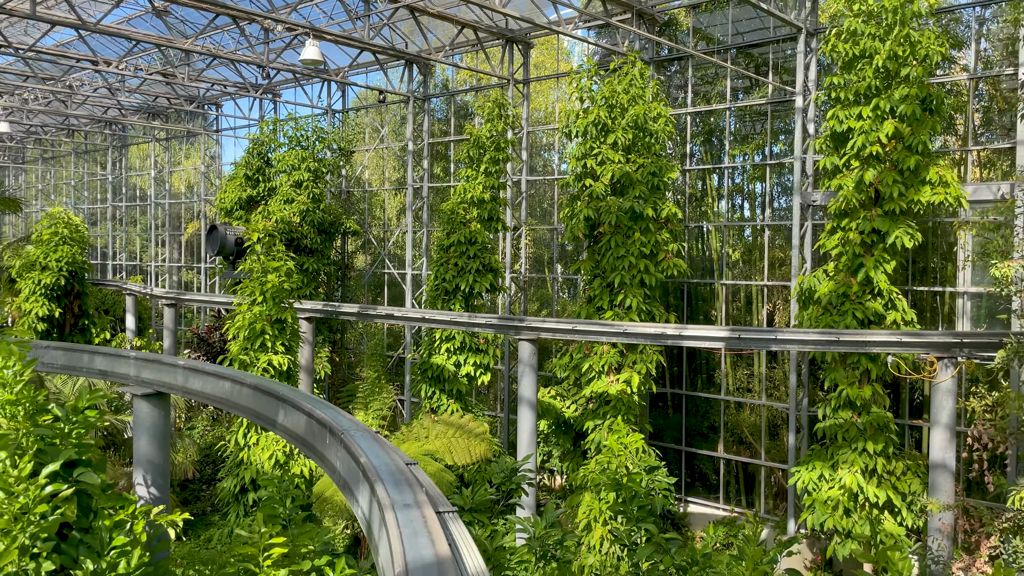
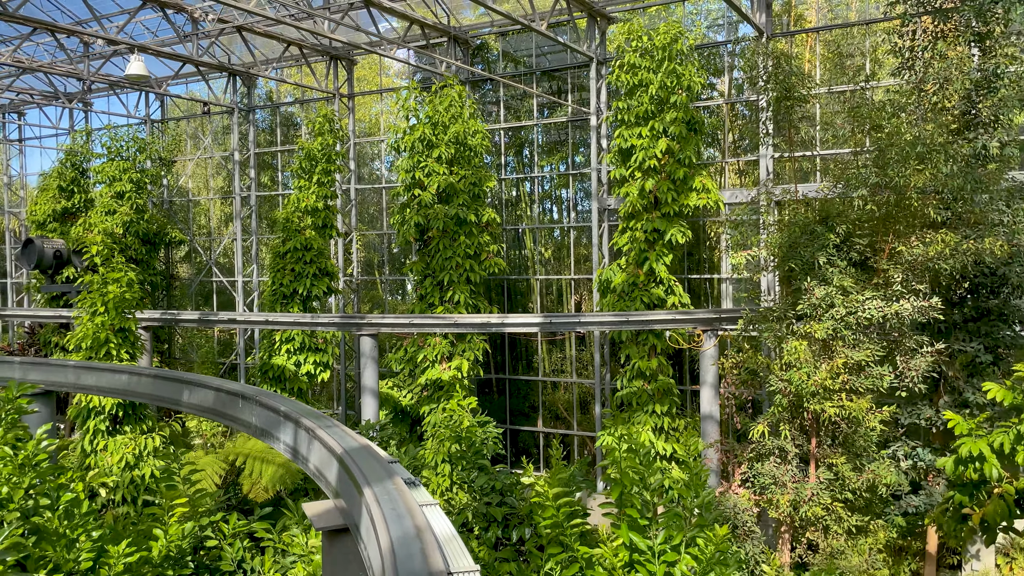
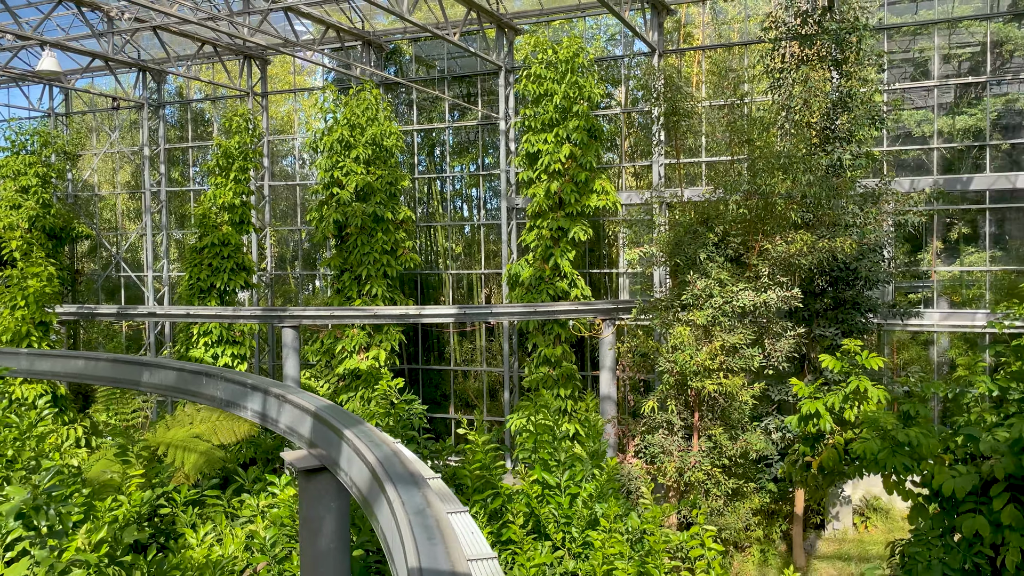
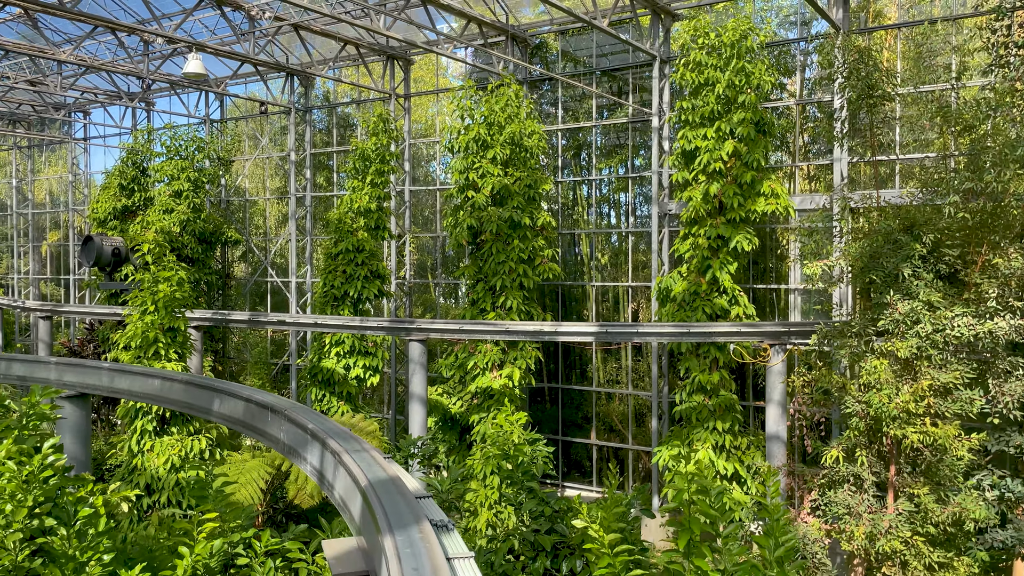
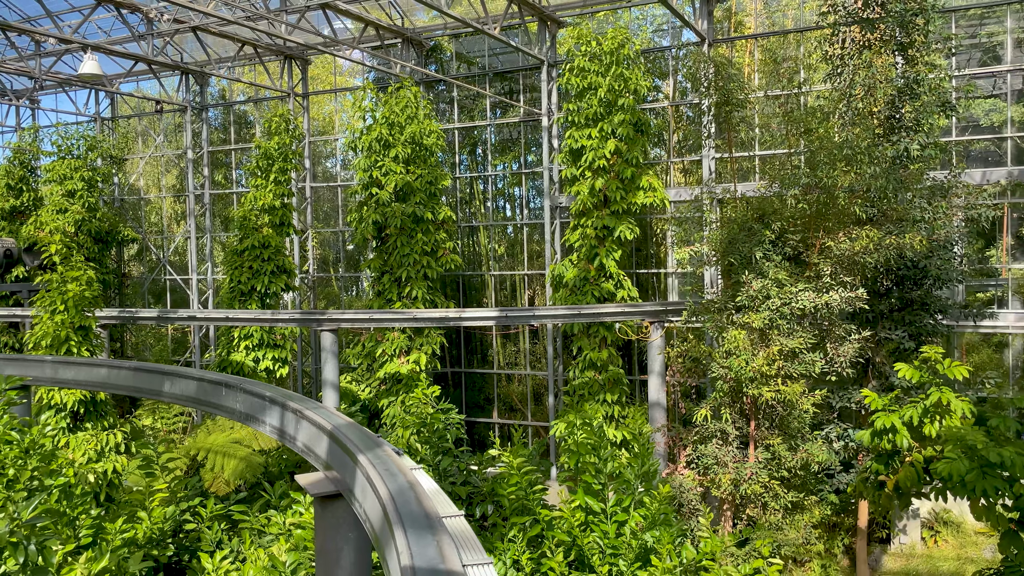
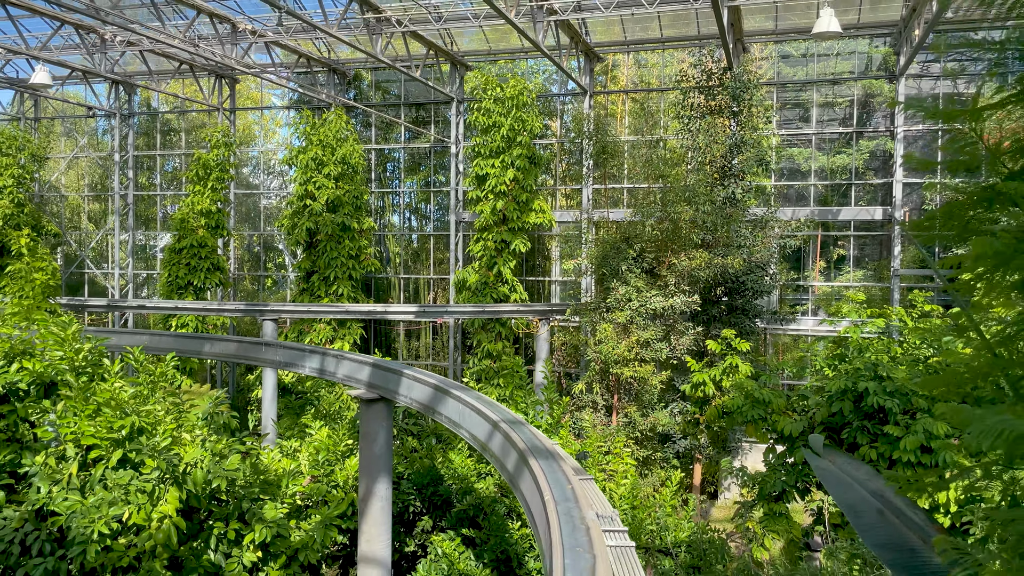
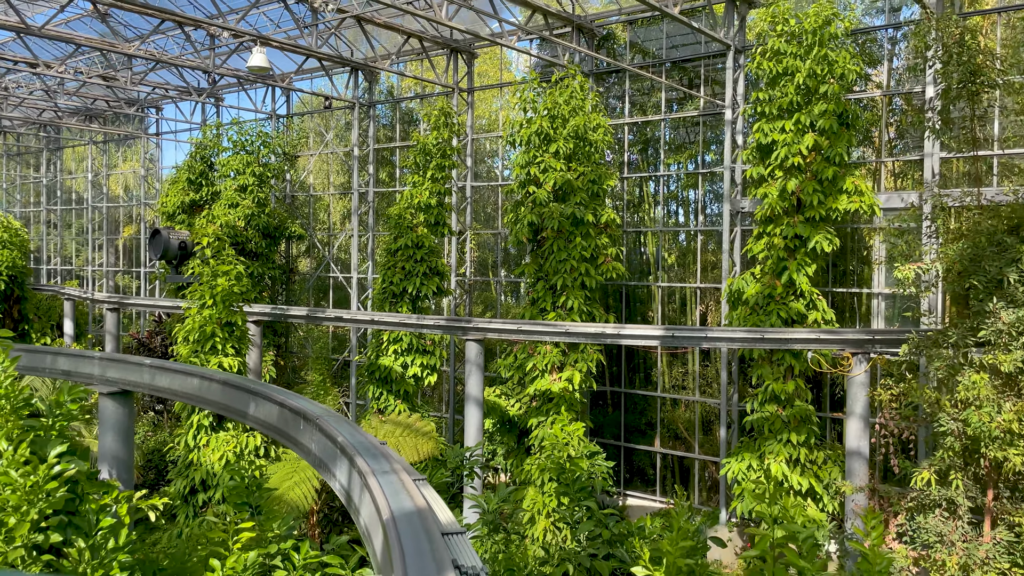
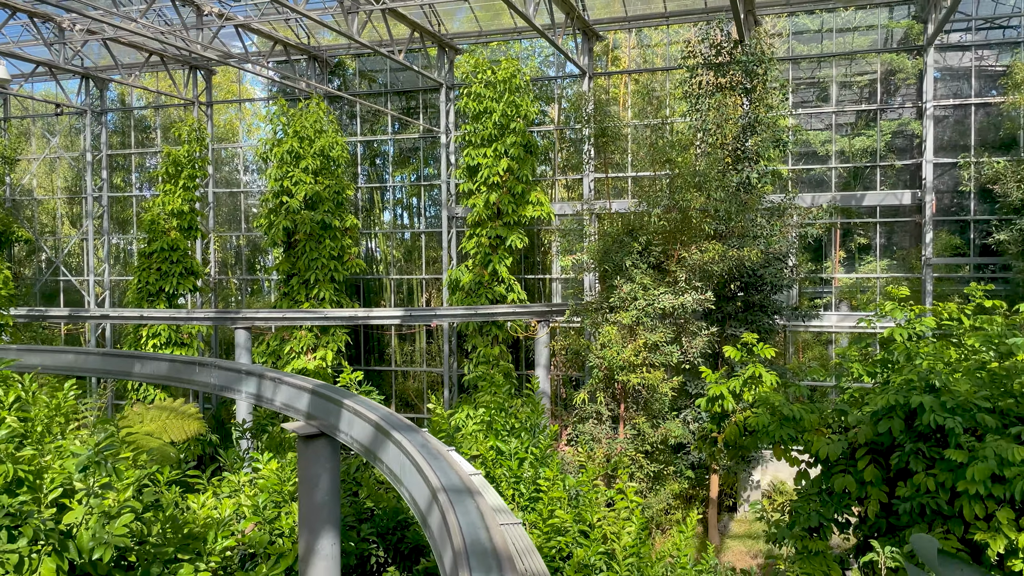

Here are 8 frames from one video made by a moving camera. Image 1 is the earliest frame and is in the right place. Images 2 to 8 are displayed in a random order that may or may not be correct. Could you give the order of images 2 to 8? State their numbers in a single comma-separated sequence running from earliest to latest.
7, 4, 2, 5, 3, 8, 6
